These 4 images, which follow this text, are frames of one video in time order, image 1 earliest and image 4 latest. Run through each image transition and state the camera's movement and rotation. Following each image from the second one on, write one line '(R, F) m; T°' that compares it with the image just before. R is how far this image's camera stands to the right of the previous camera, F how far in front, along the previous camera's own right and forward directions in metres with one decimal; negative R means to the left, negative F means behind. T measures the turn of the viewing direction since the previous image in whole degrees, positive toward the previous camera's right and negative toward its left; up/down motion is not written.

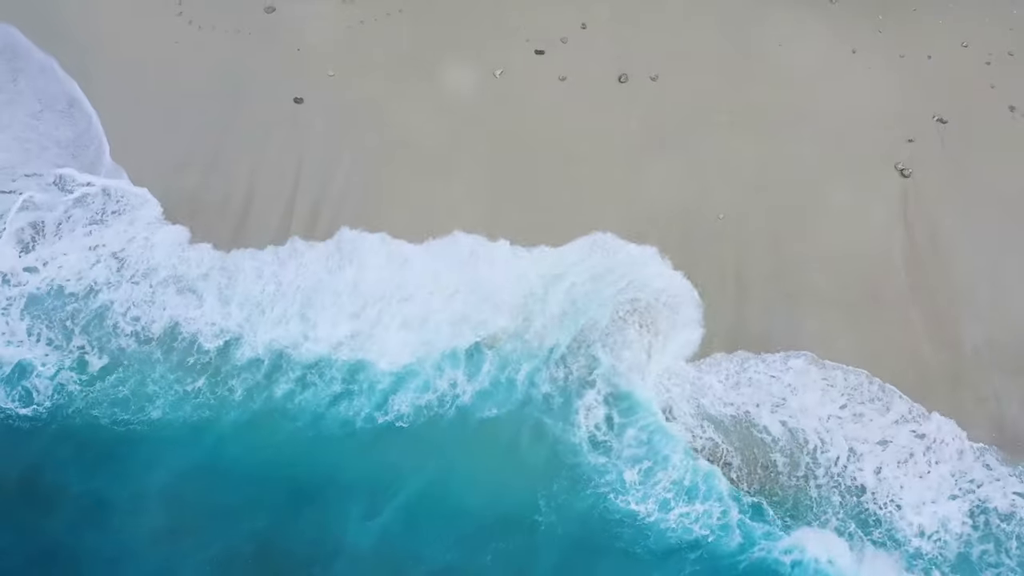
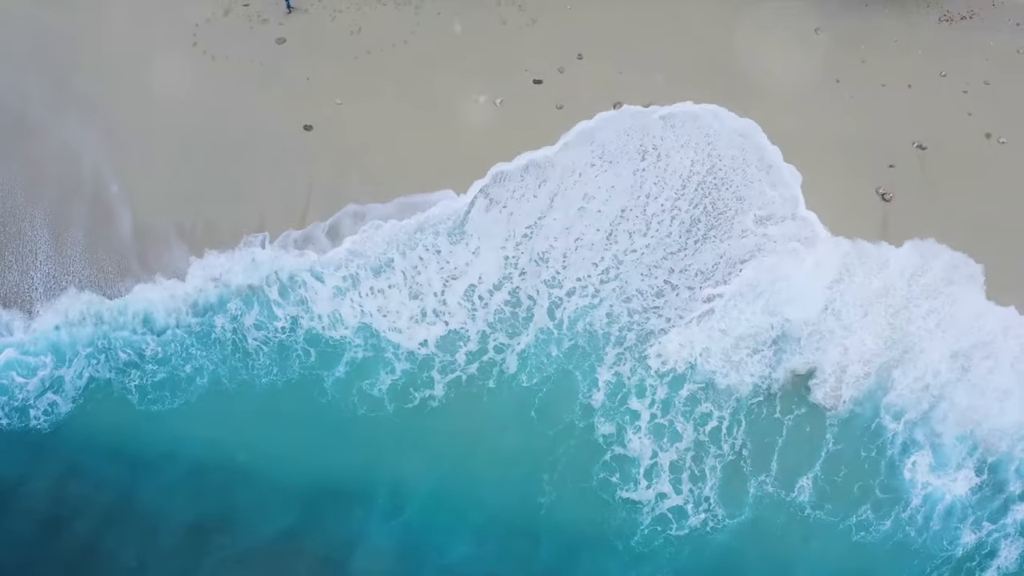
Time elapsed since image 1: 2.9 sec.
(+1.5, -1.0) m; -5°
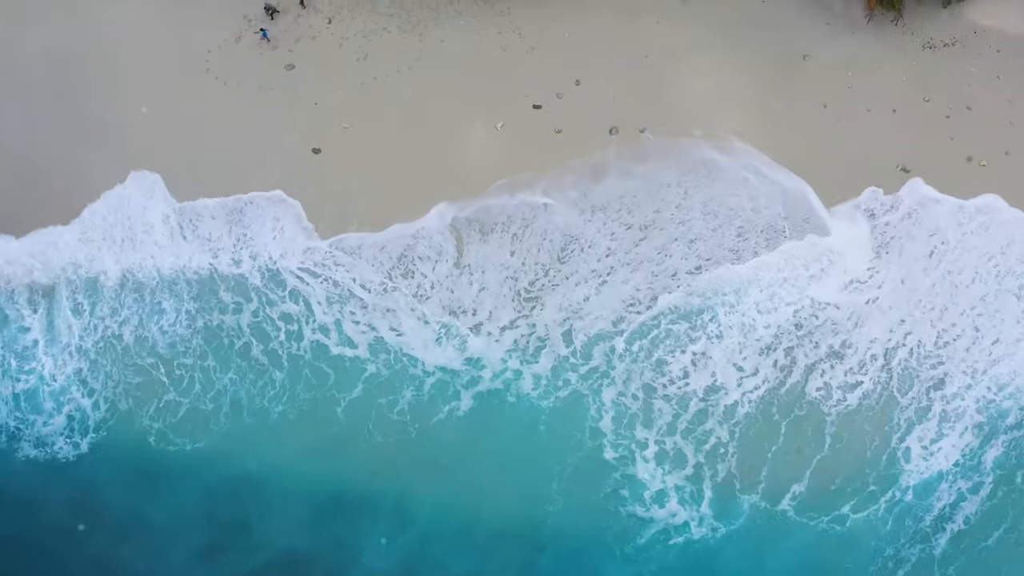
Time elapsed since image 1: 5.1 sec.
(+0.1, -0.6) m; 0°
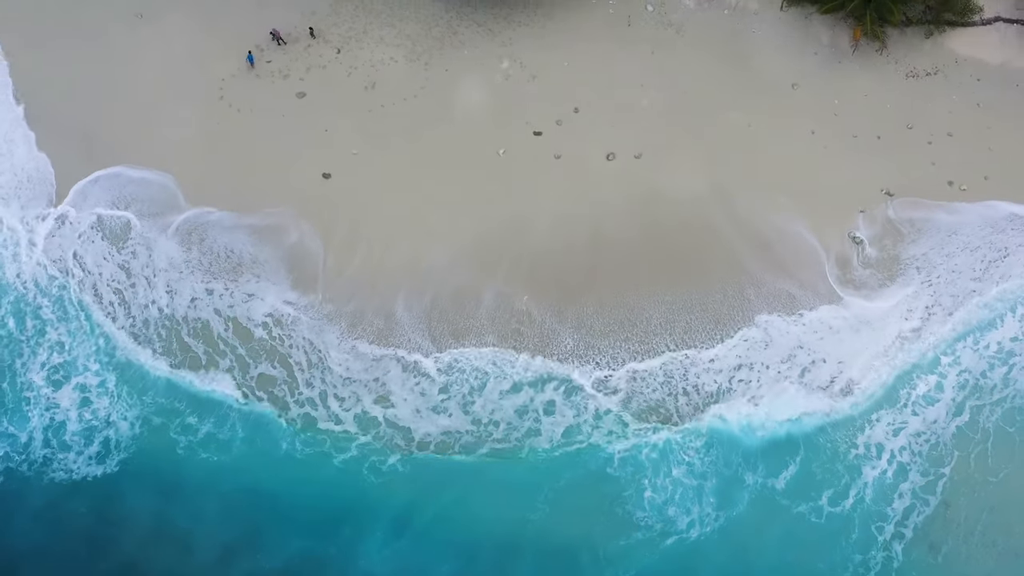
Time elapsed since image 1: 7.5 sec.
(+0.1, -0.8) m; 0°
